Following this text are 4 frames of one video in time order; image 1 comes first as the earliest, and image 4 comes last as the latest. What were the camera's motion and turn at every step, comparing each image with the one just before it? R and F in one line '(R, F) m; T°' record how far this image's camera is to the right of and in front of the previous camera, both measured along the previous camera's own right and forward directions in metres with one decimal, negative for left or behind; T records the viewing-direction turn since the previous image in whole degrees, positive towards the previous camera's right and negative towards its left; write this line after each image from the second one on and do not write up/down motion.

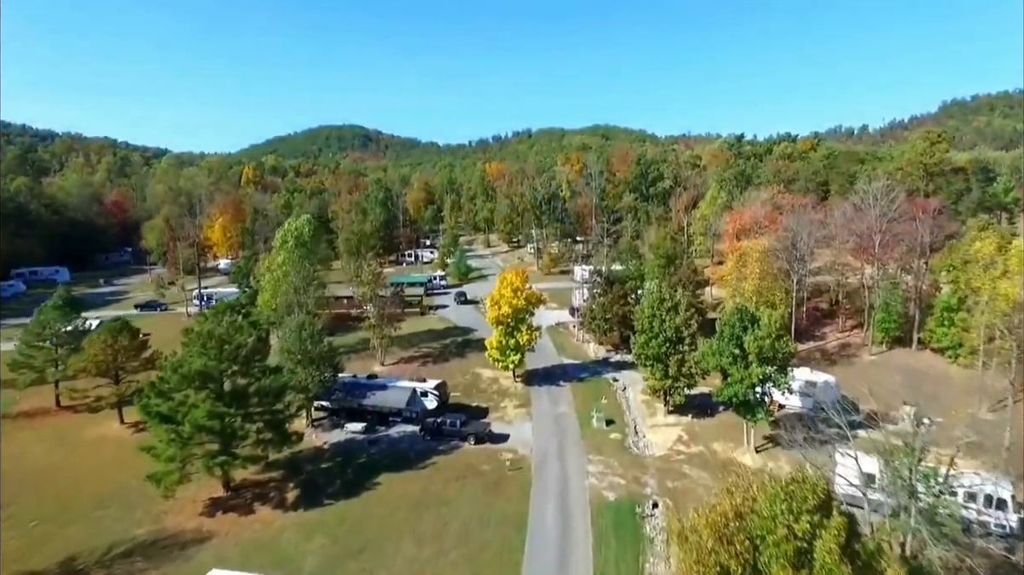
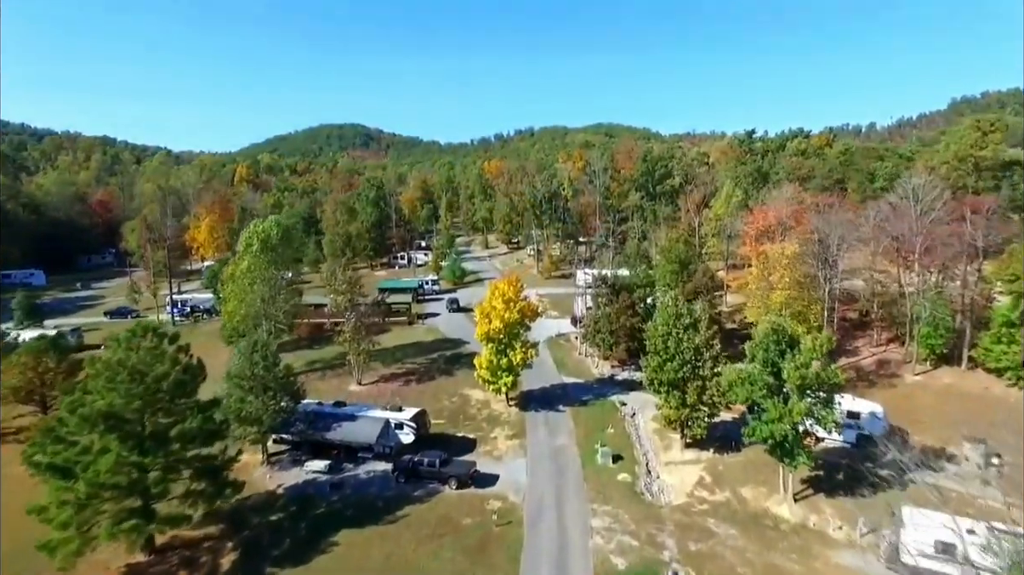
(+0.5, +4.4) m; 0°
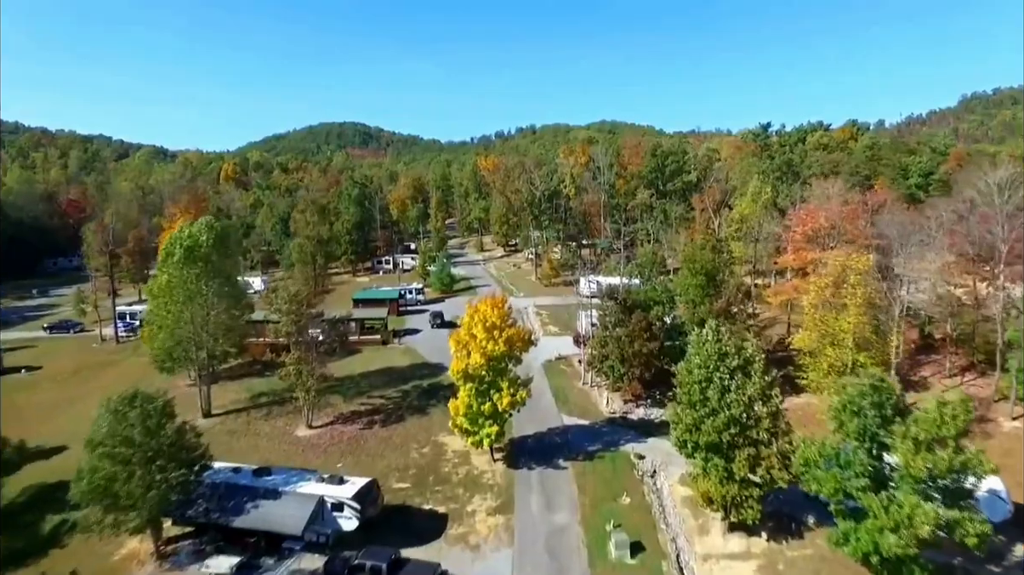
(+0.6, +6.8) m; 0°
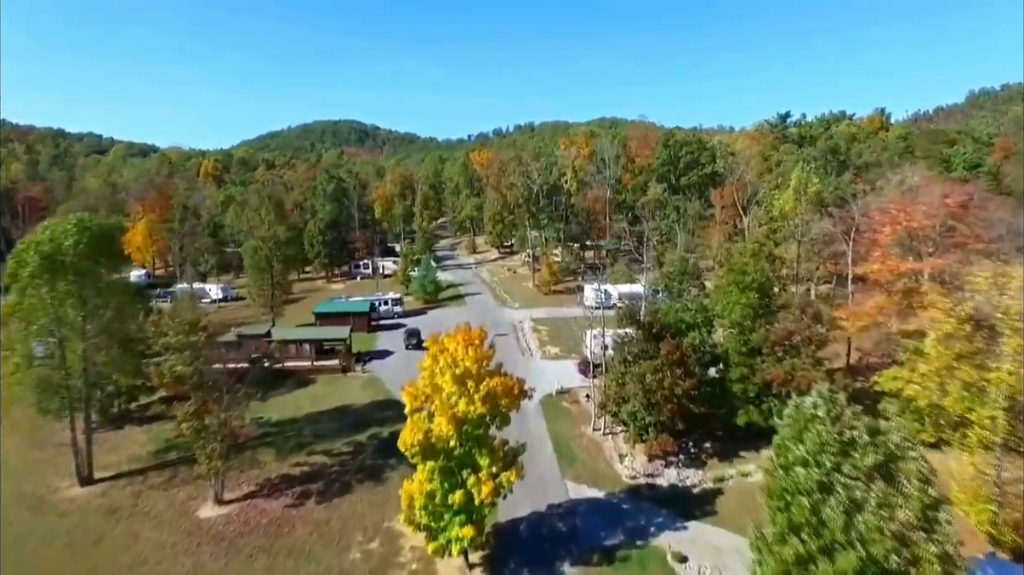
(+0.4, +7.6) m; 0°
